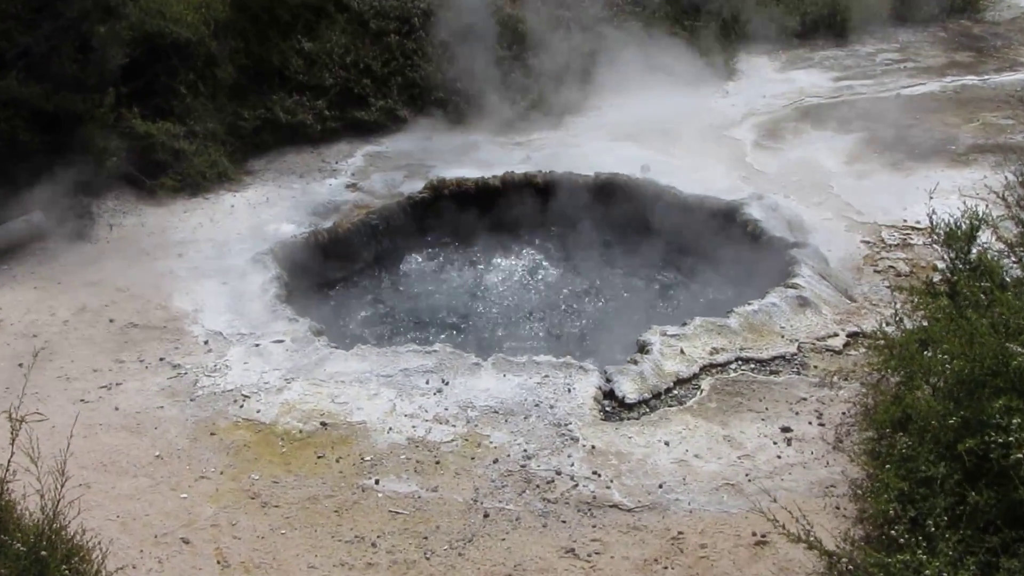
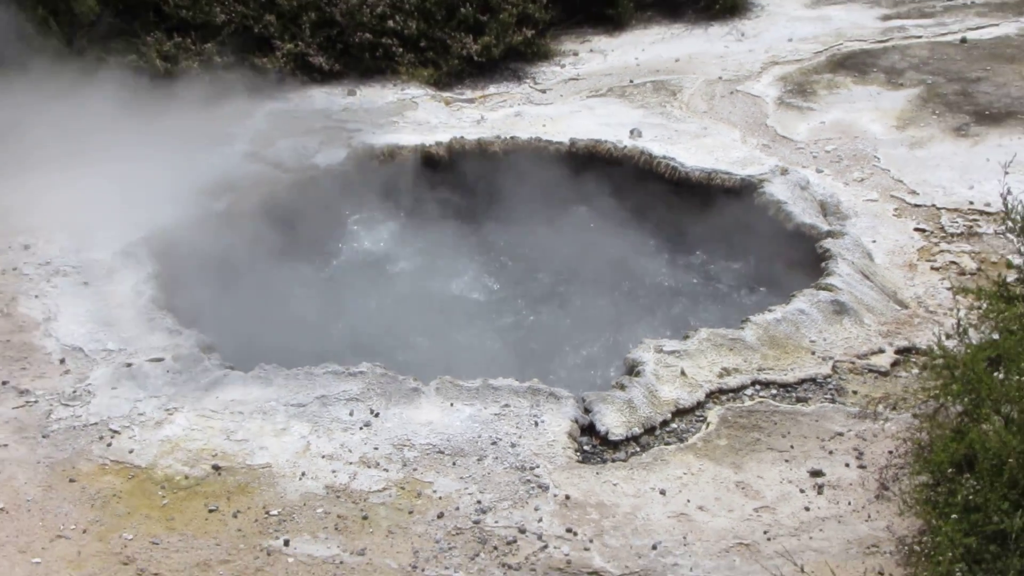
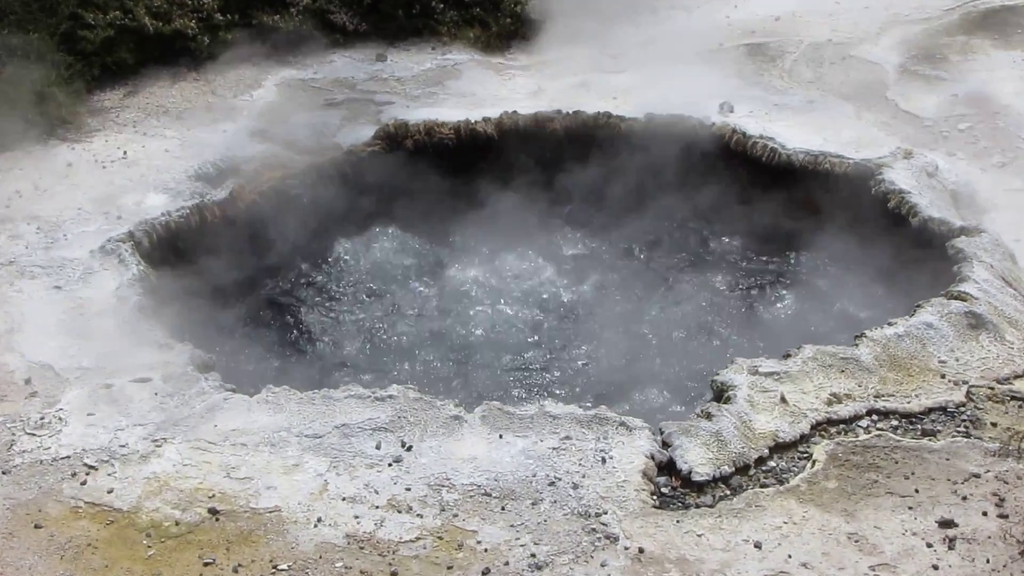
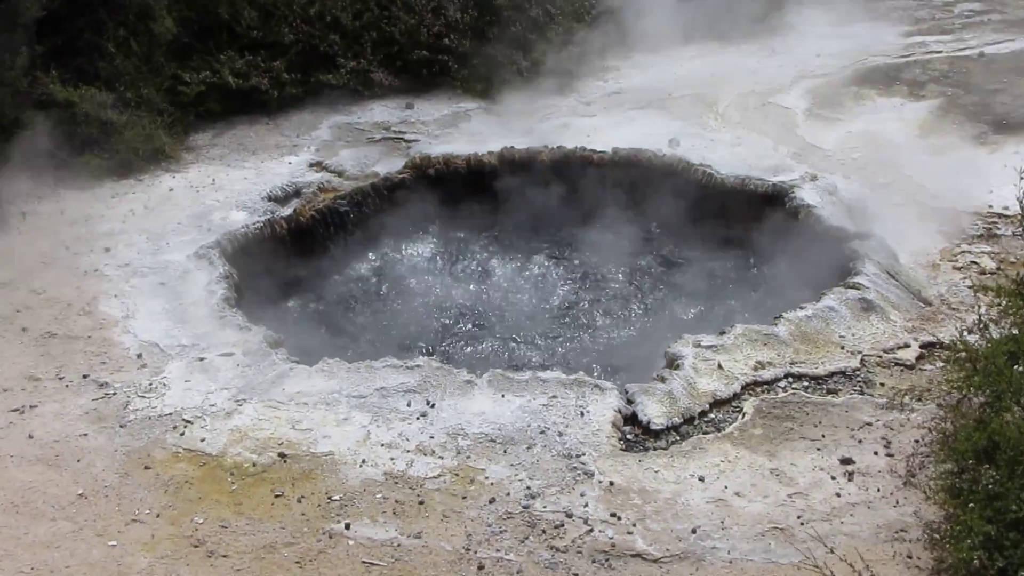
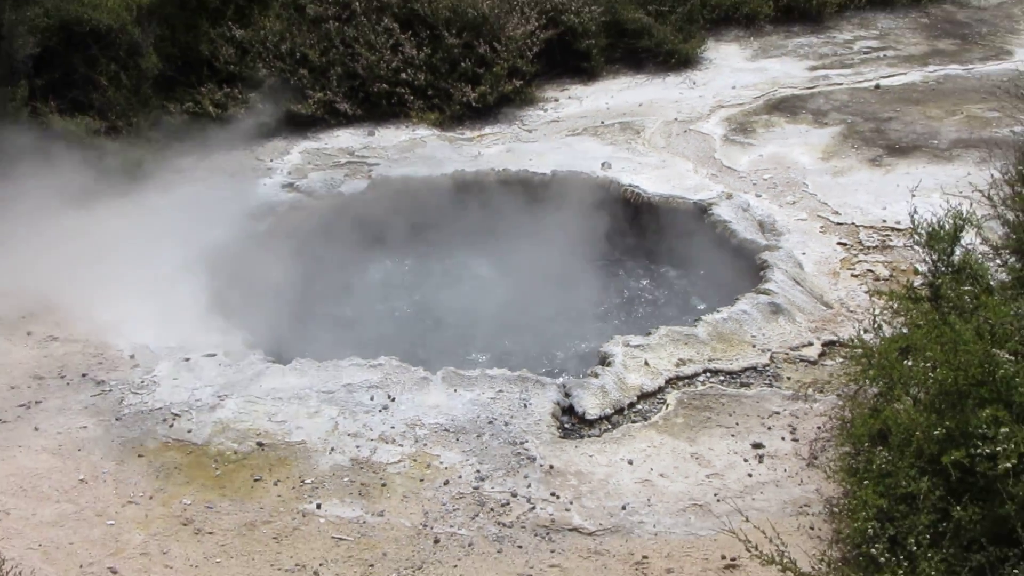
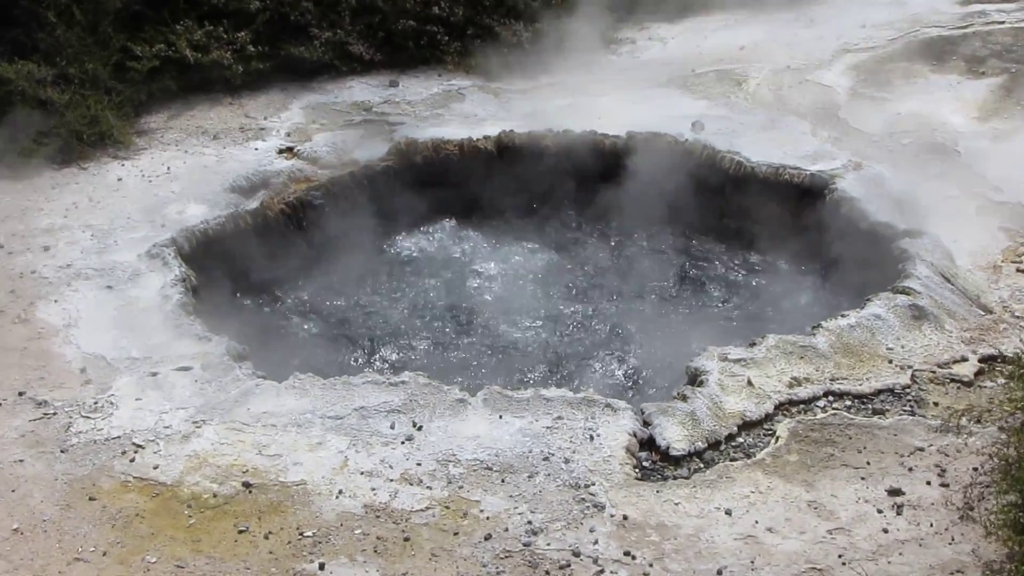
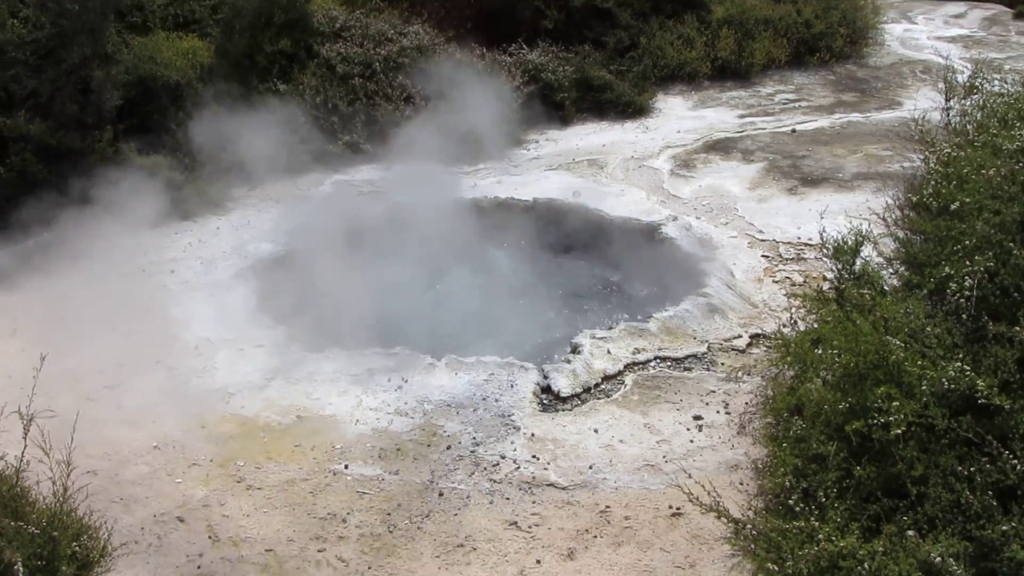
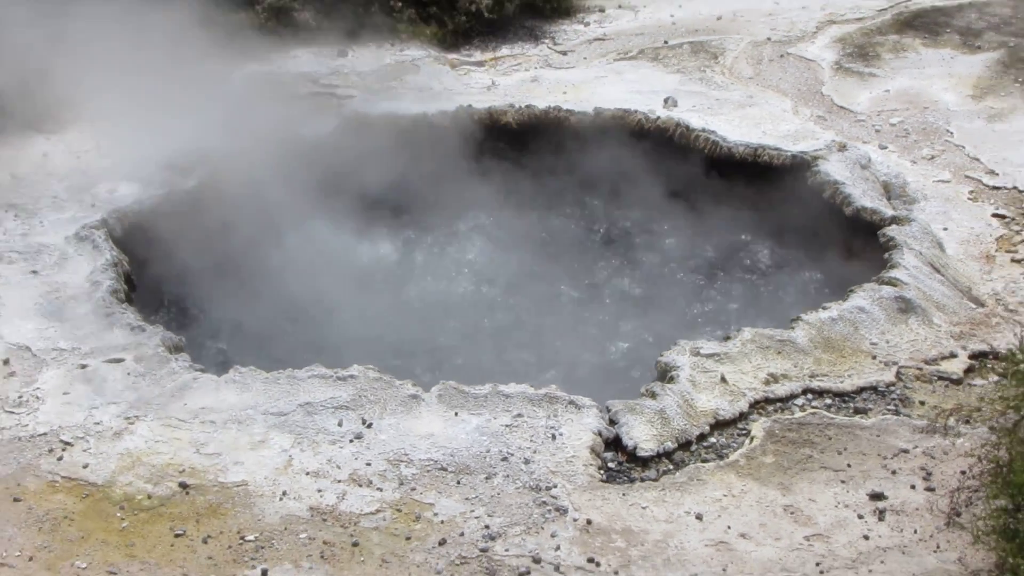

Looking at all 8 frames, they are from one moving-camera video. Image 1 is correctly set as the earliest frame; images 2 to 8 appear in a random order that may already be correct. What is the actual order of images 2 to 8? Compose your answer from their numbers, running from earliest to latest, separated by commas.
4, 6, 3, 8, 2, 5, 7
